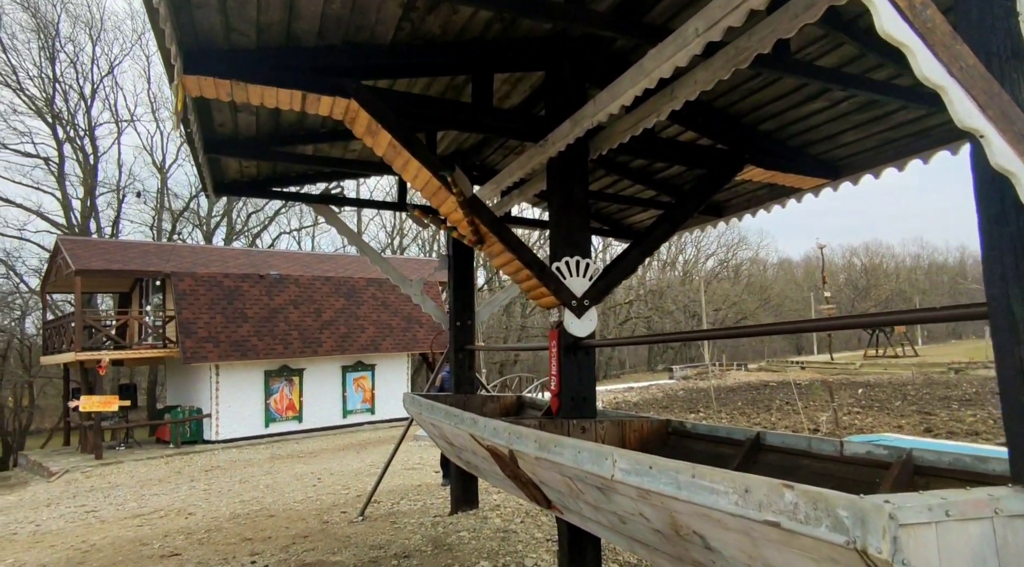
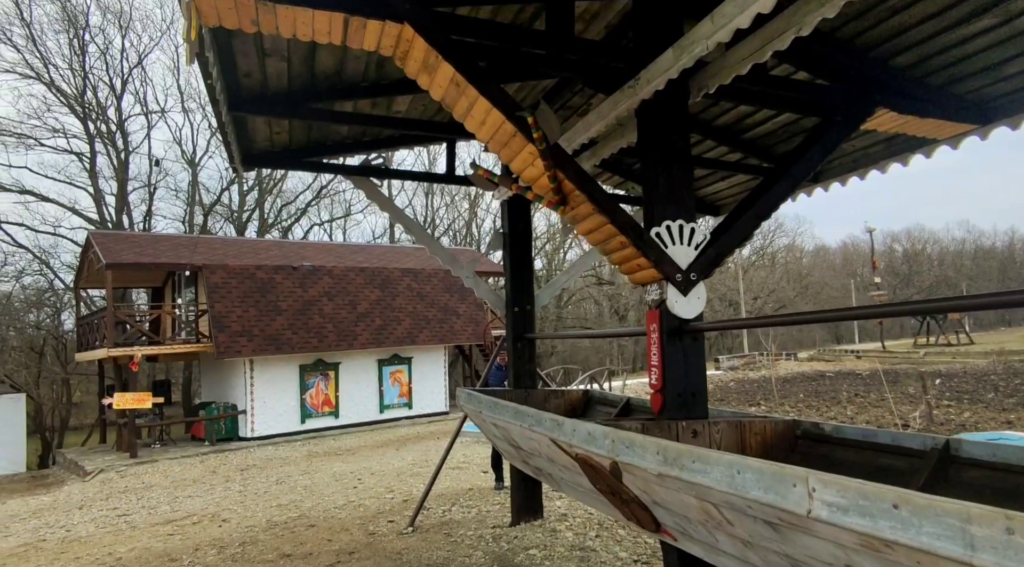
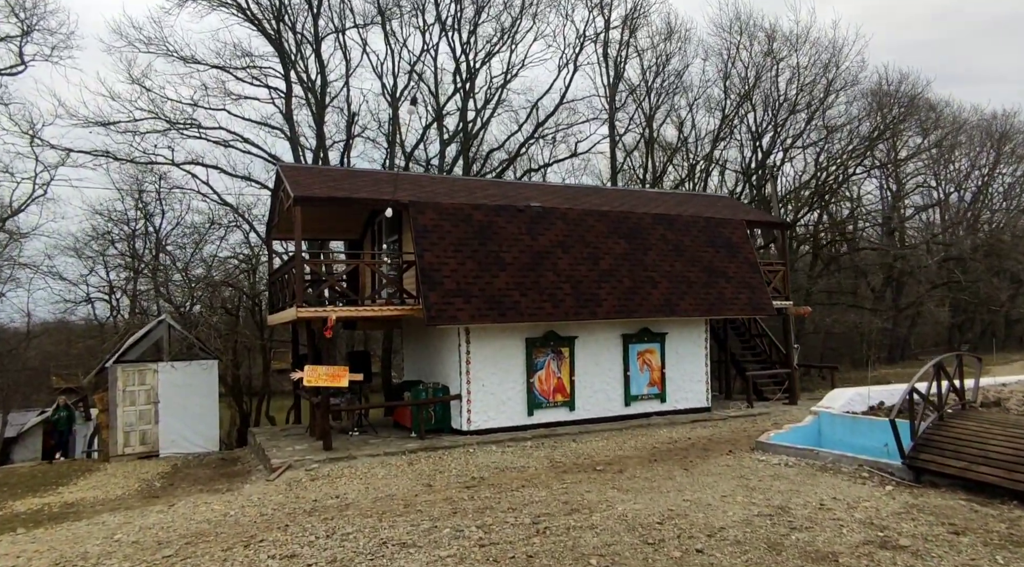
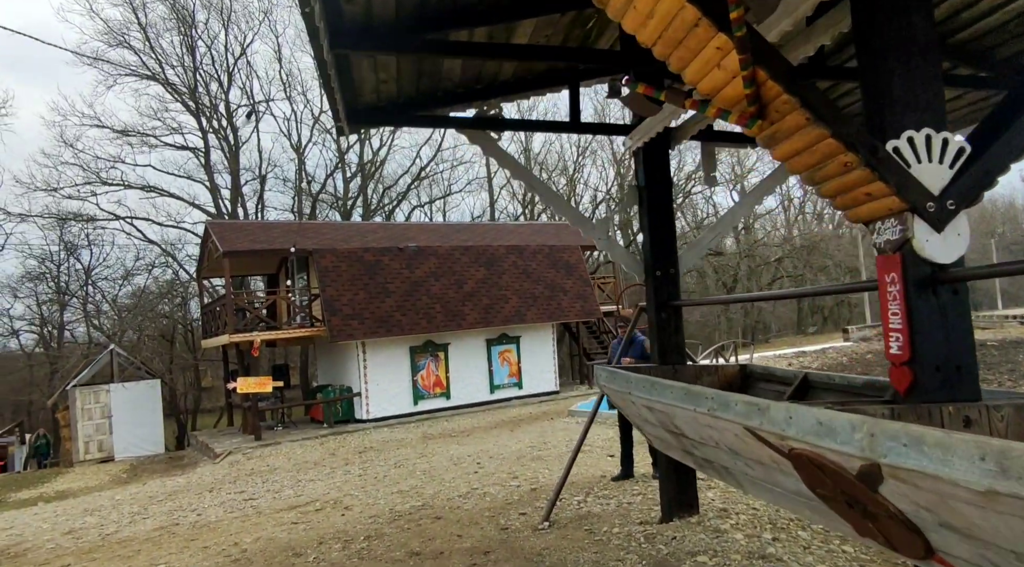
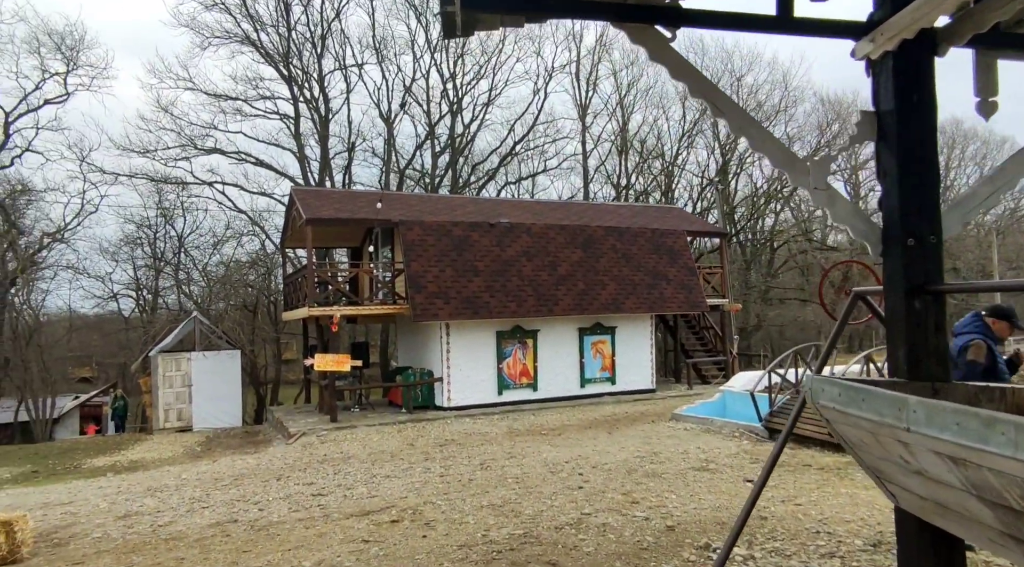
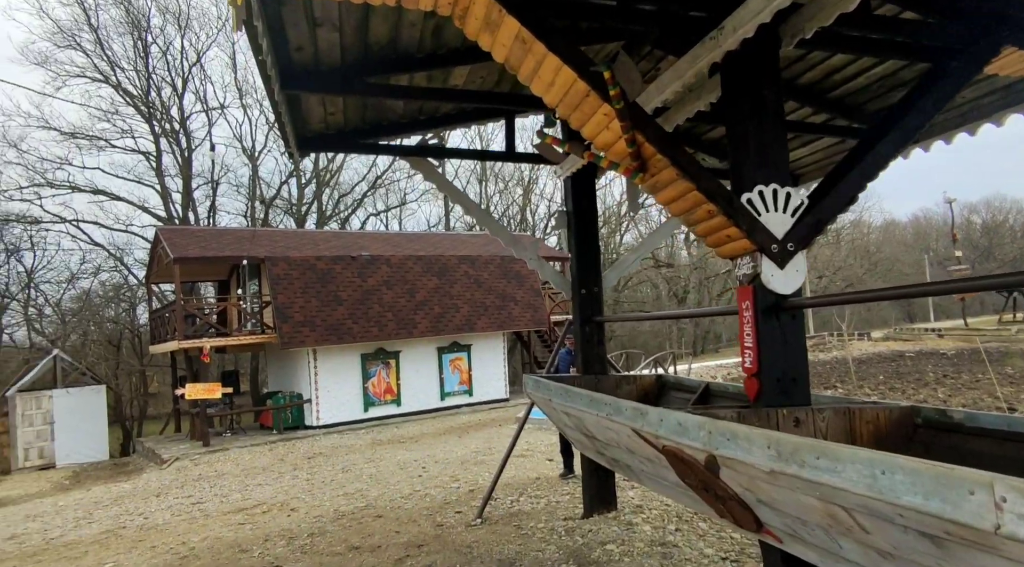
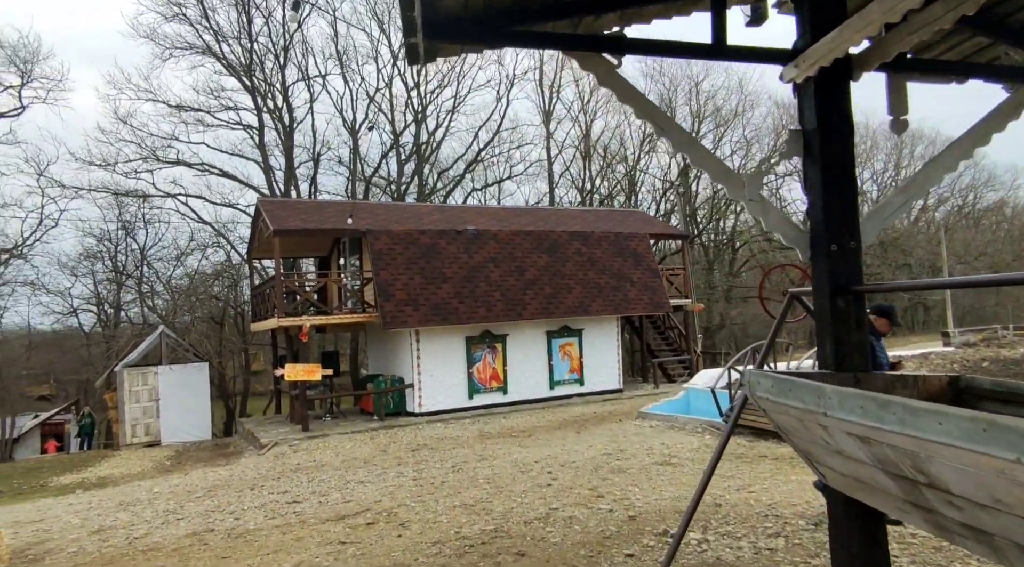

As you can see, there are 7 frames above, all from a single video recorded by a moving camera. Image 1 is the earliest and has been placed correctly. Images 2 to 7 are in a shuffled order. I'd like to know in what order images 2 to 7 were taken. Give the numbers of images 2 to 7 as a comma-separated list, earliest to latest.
2, 6, 4, 7, 5, 3
